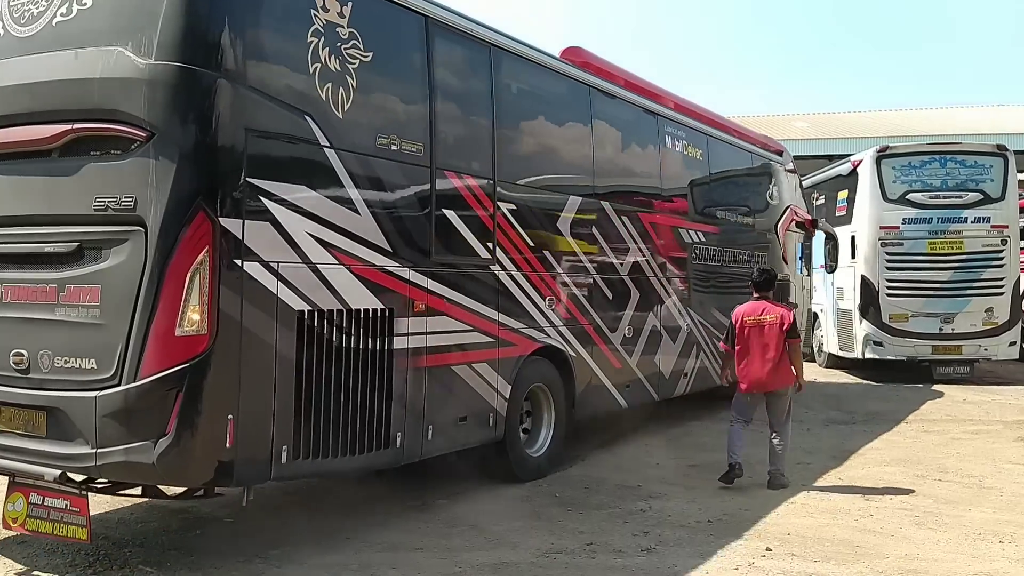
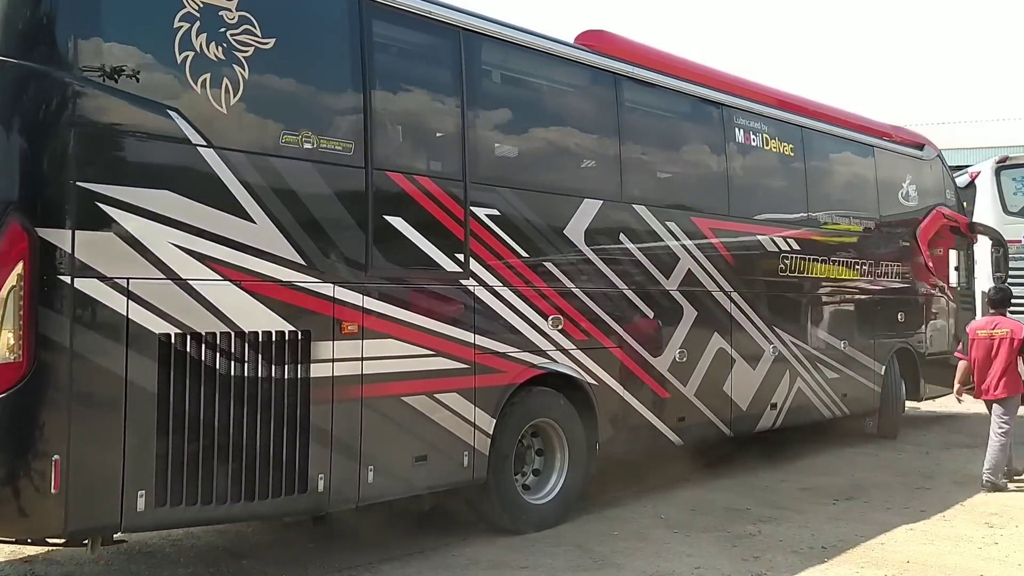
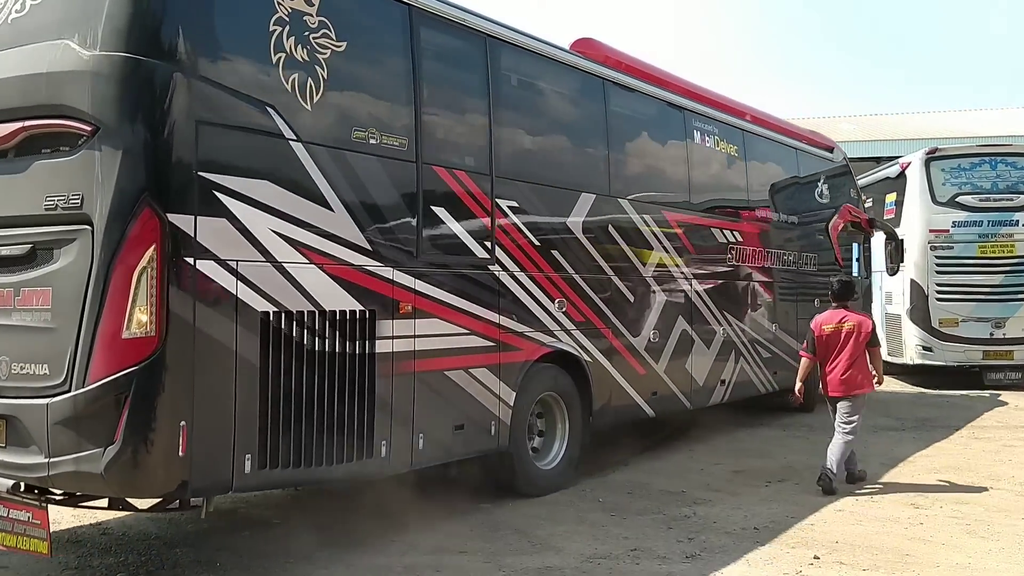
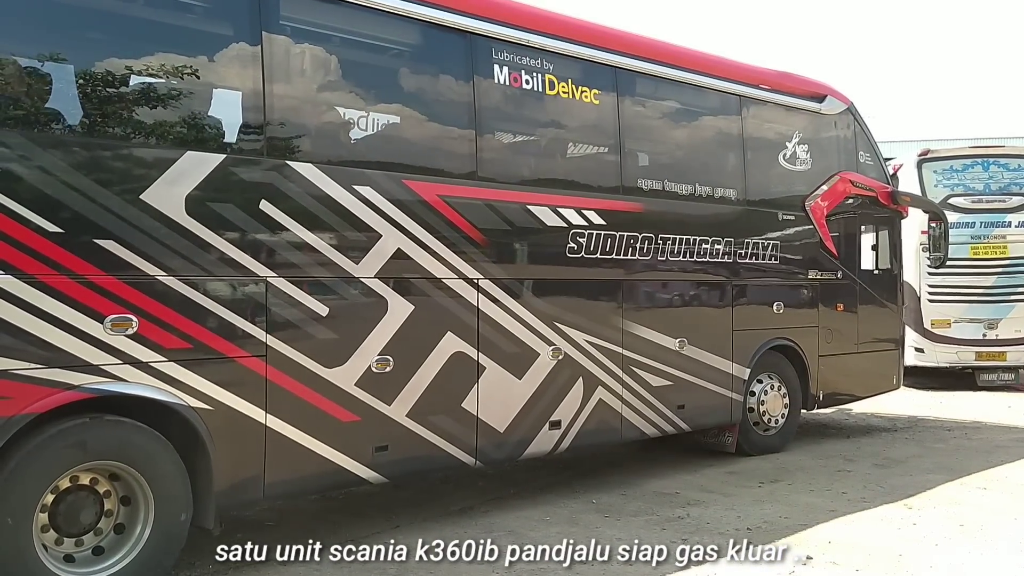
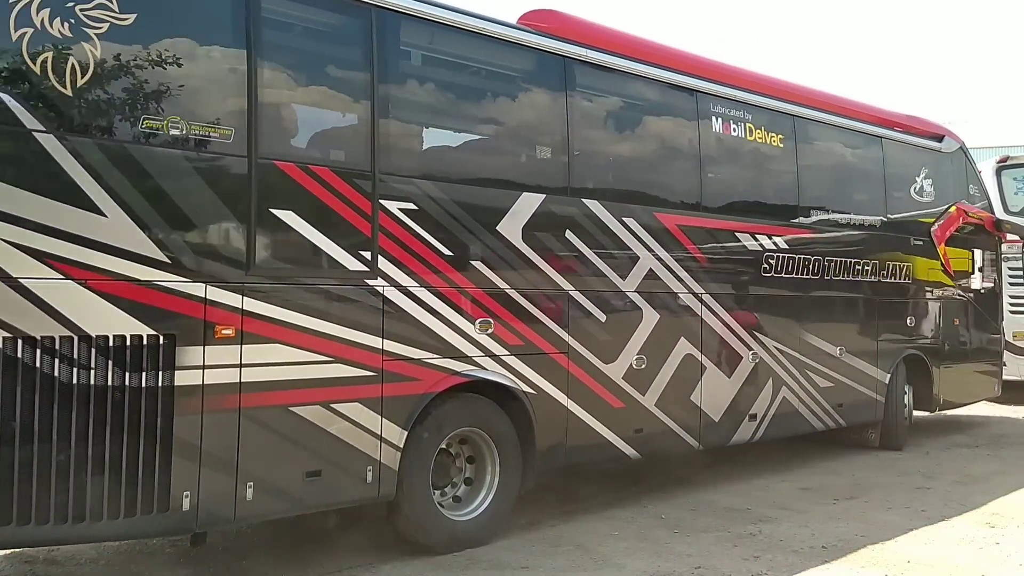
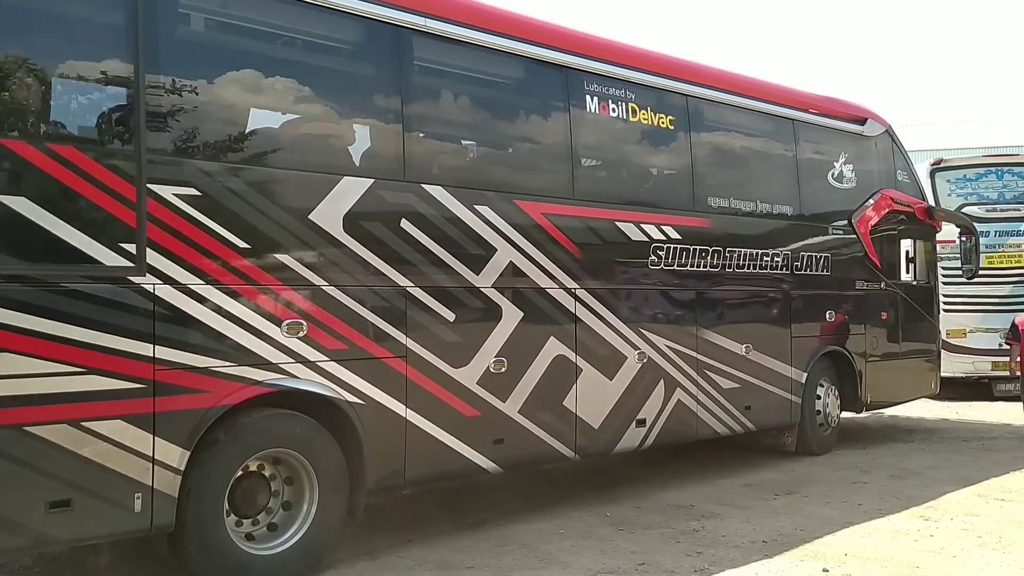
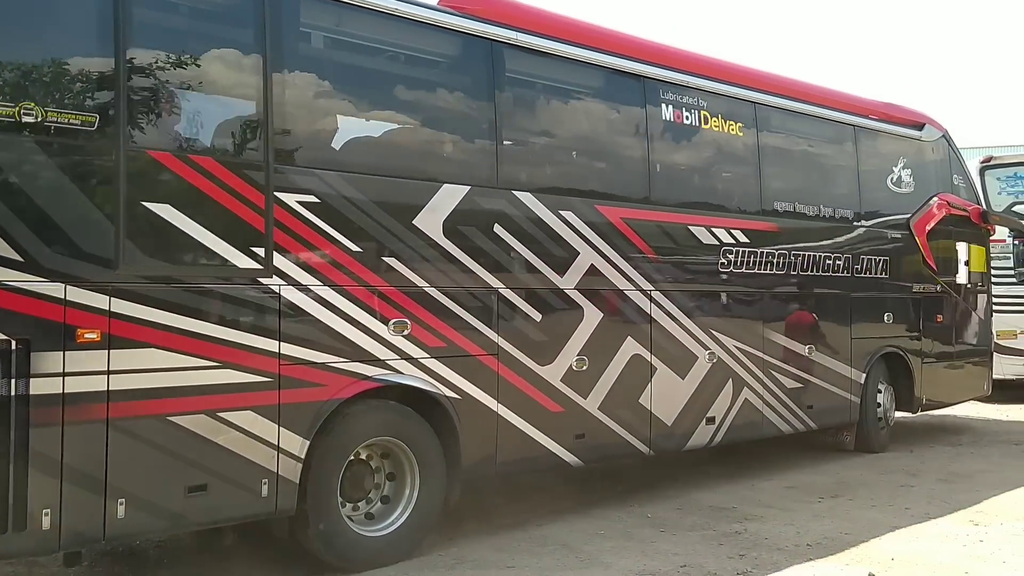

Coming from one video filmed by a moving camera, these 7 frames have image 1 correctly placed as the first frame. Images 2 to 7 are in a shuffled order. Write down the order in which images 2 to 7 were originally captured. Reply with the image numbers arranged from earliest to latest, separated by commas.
3, 2, 5, 7, 6, 4
